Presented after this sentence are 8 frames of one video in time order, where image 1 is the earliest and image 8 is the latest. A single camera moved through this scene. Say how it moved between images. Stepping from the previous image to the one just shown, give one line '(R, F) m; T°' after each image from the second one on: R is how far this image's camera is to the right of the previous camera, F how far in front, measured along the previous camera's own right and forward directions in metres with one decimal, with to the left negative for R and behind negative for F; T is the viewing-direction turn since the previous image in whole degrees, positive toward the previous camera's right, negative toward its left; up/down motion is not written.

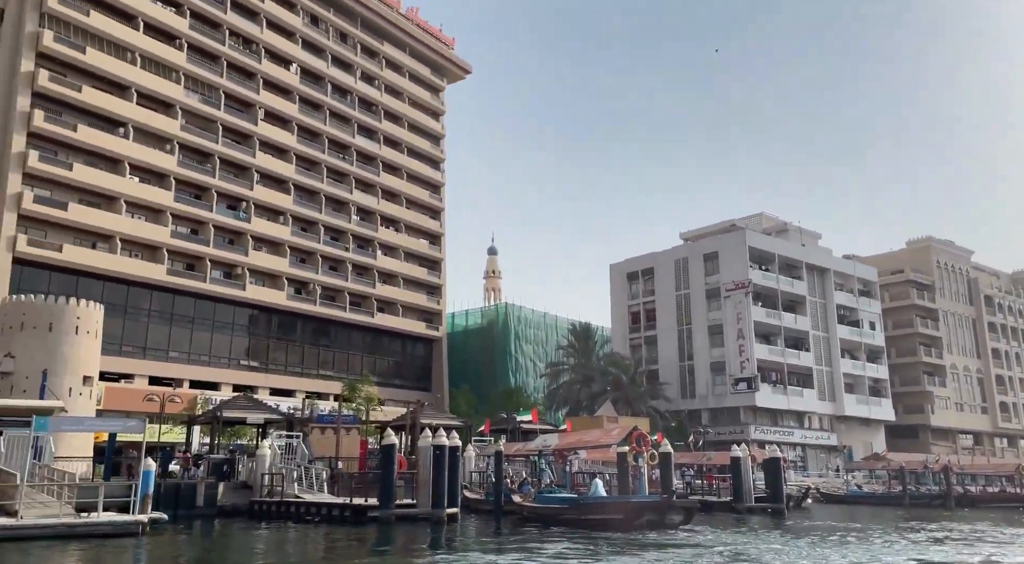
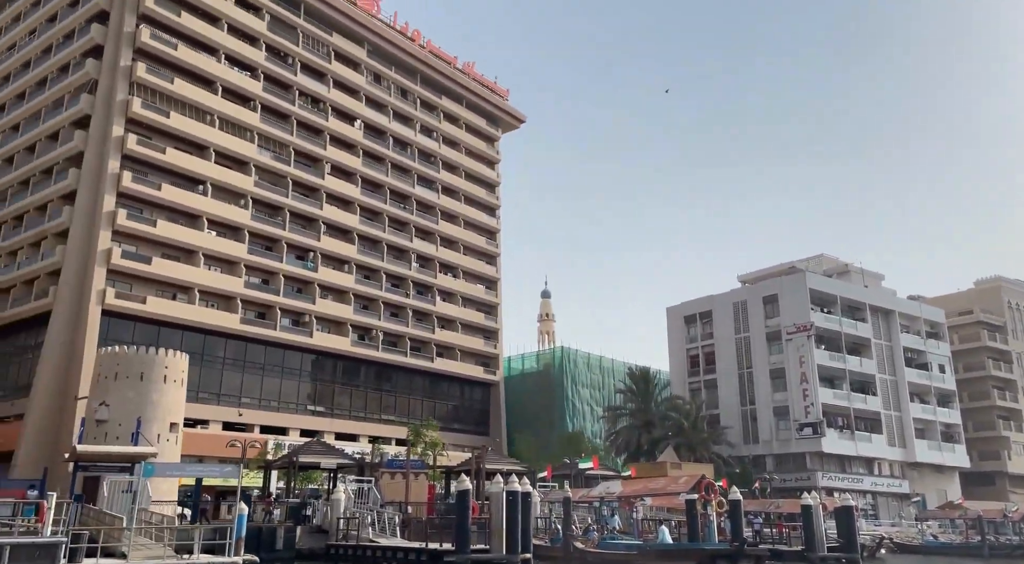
(-0.4, -0.6) m; -4°
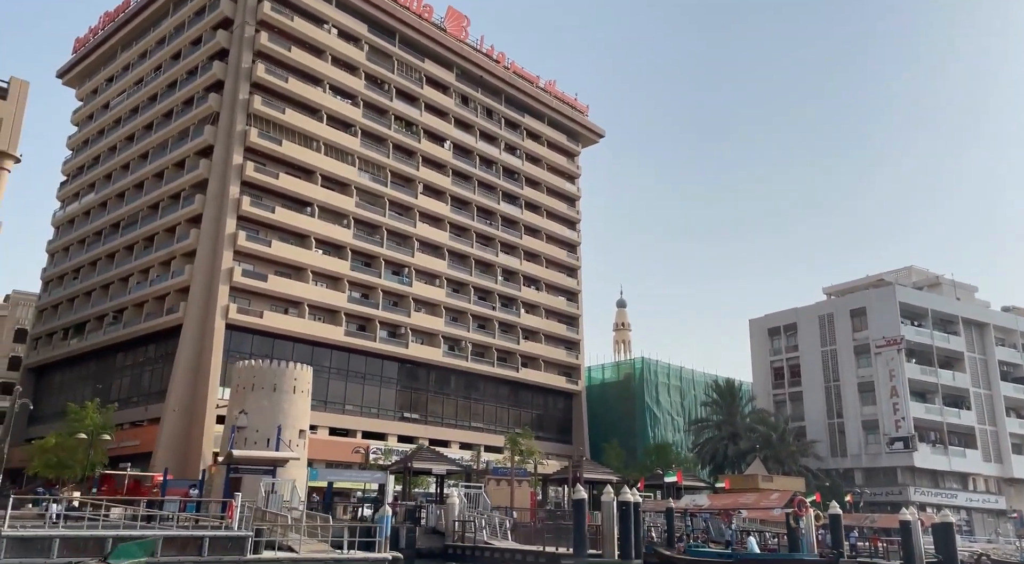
(-1.0, -1.6) m; -5°
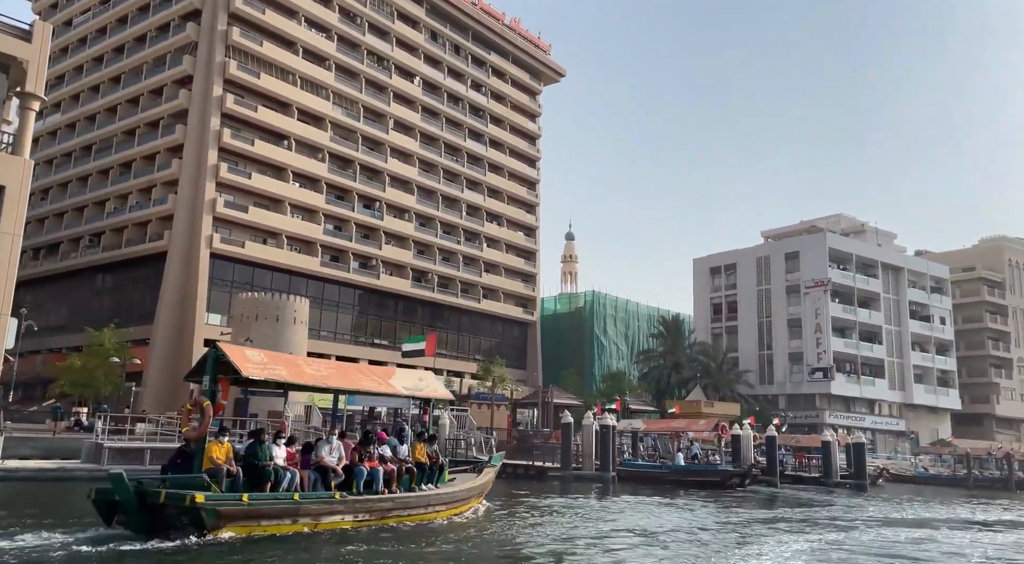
(-2.1, -3.3) m; +5°
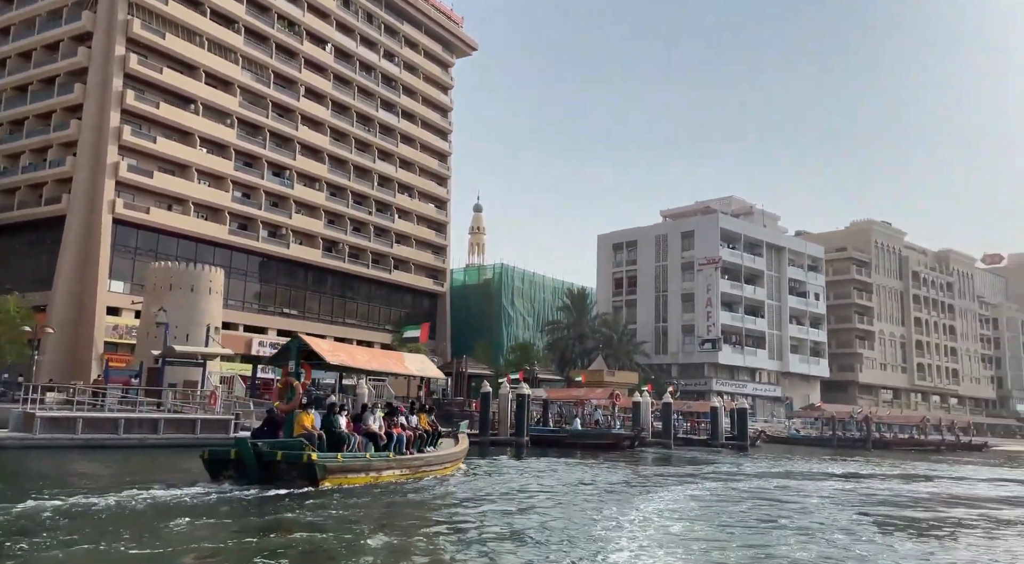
(-1.3, -2.0) m; +7°
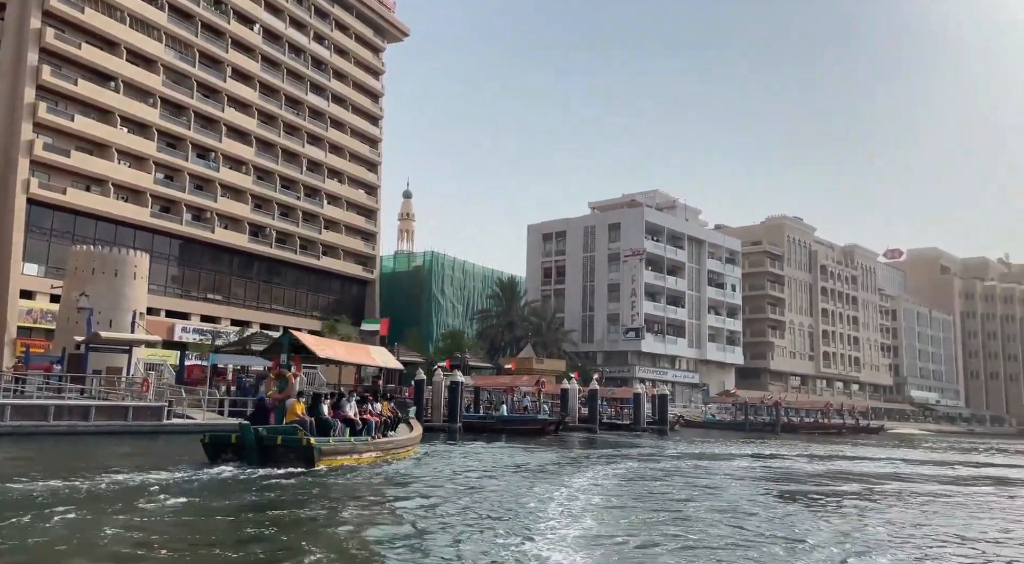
(-0.9, -0.8) m; +6°
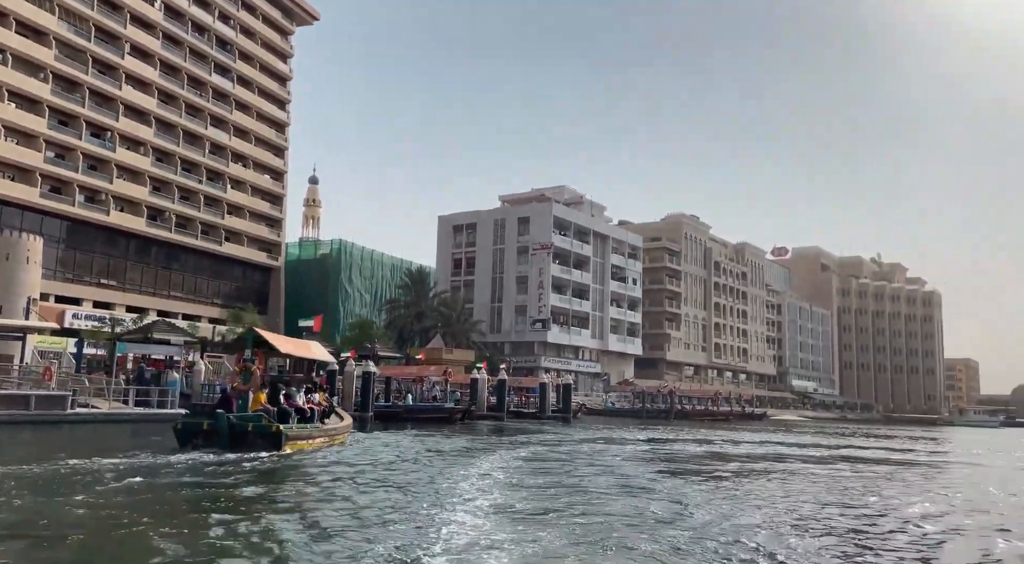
(-1.0, -0.8) m; +7°
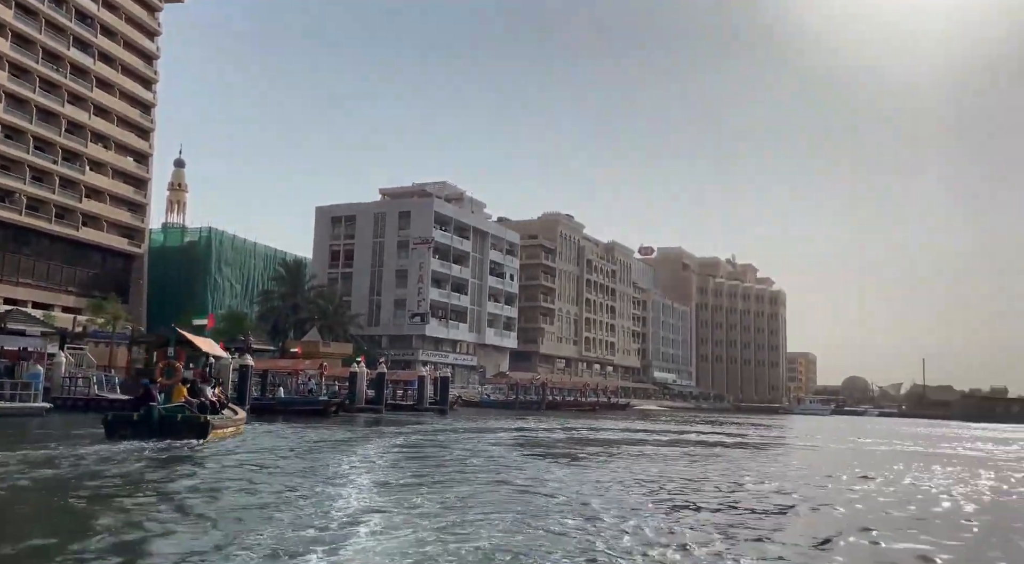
(-1.0, -0.8) m; +9°
